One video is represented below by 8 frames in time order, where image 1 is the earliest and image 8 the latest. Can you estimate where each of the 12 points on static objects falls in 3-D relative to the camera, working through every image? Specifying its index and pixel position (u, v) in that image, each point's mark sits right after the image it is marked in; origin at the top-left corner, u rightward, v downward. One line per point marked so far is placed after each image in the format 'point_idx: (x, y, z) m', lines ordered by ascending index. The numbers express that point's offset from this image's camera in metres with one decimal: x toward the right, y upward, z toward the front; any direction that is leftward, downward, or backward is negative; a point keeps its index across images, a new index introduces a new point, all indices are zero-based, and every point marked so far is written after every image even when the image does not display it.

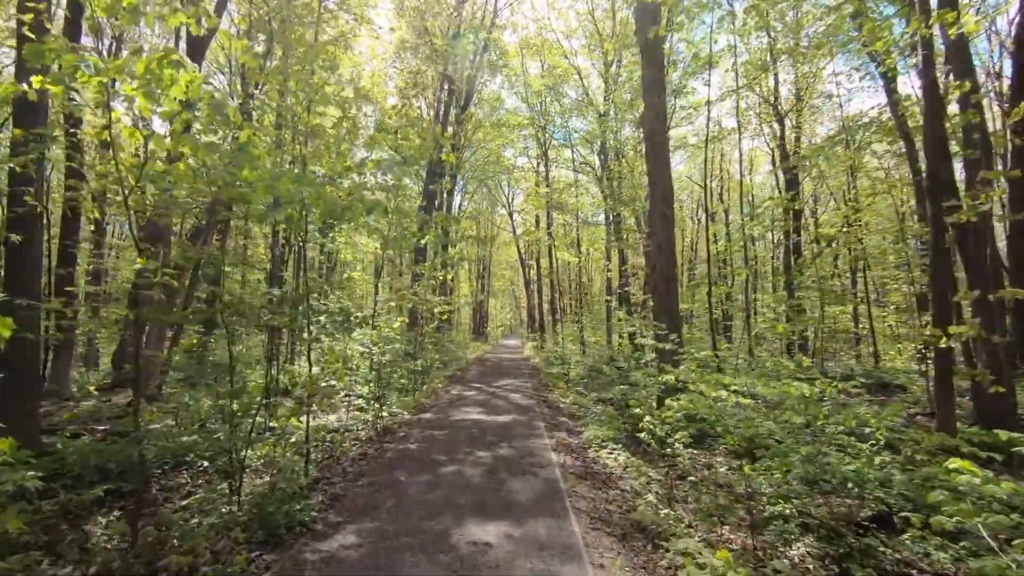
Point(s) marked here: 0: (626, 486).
0: (+1.0, -1.8, +4.7) m
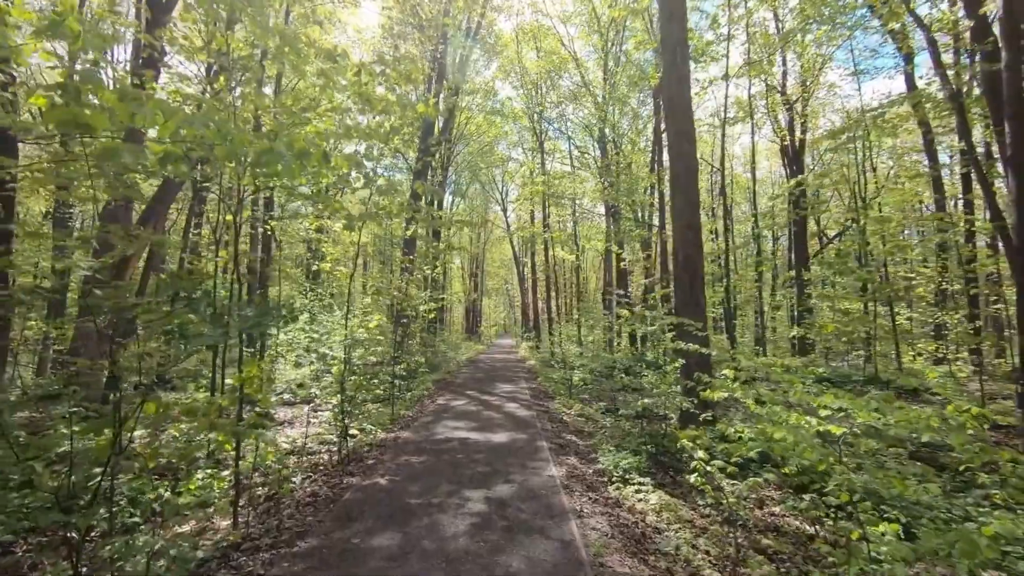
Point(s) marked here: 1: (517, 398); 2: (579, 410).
0: (+1.0, -1.7, +3.6) m
1: (+0.1, -2.1, +9.8) m
2: (+1.0, -1.9, +8.0) m
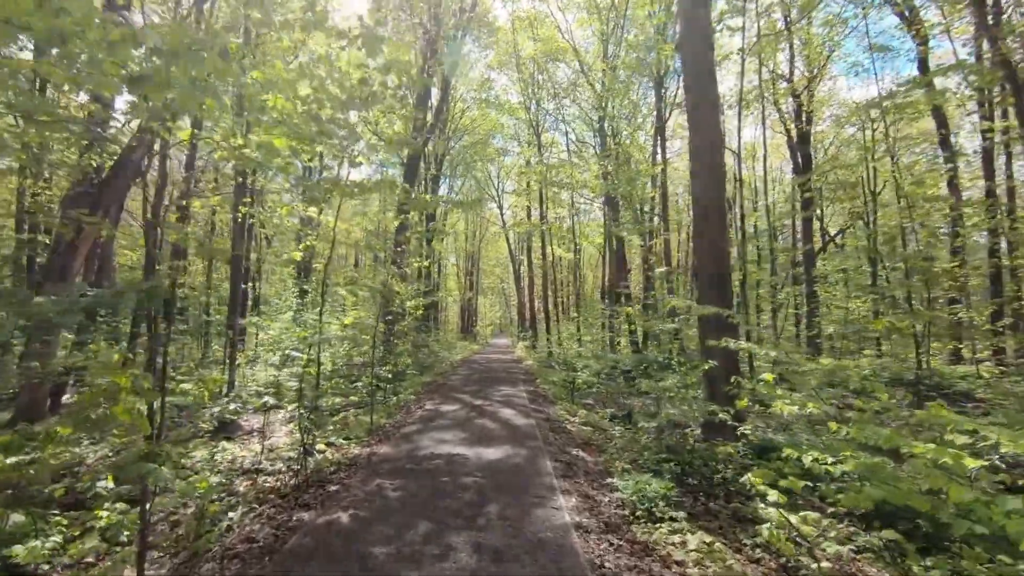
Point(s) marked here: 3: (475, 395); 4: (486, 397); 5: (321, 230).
0: (+1.0, -1.6, +2.8) m
1: (0.0, -2.0, +9.0) m
2: (+1.0, -1.8, +7.1) m
3: (-0.7, -2.1, +10.1) m
4: (-0.5, -2.0, +9.7) m
5: (-3.8, +1.2, +10.5) m
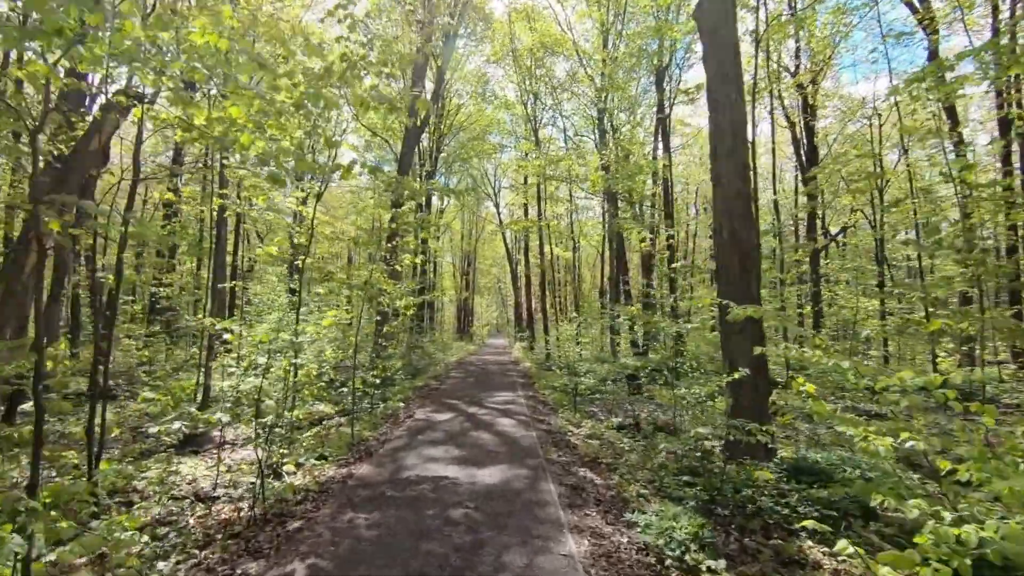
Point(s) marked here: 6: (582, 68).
0: (+1.0, -1.6, +2.2) m
1: (0.0, -1.9, +8.4) m
2: (+1.0, -1.8, +6.5) m
3: (-0.7, -2.1, +9.5) m
4: (-0.5, -2.0, +9.1) m
5: (-3.9, +1.2, +9.9) m
6: (+2.6, +8.2, +19.7) m
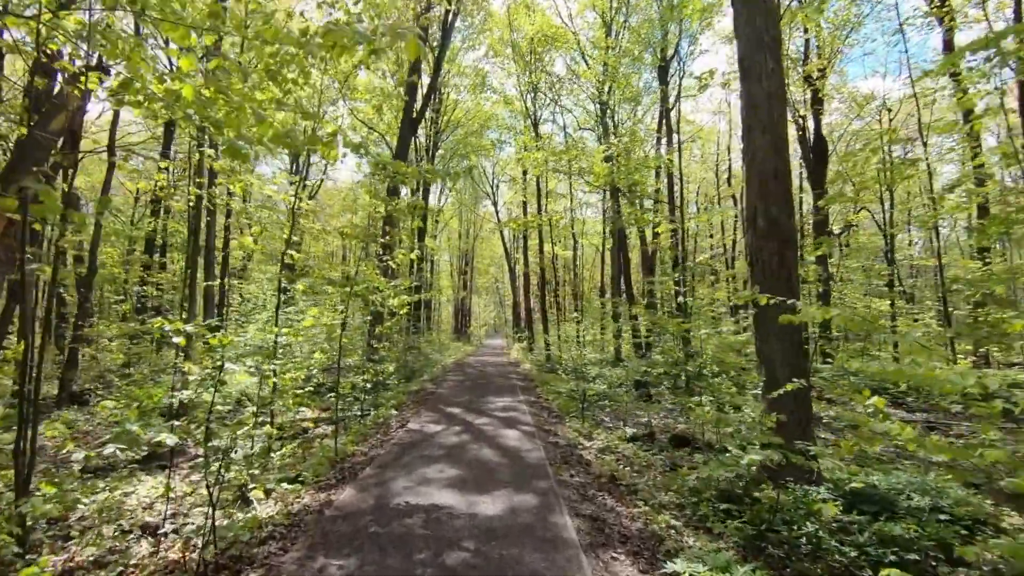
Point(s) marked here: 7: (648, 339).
0: (+1.1, -1.6, +1.6) m
1: (0.0, -1.9, +7.8) m
2: (+1.0, -1.7, +5.9) m
3: (-0.7, -2.1, +8.9) m
4: (-0.5, -2.0, +8.5) m
5: (-3.8, +1.2, +9.2) m
6: (+2.6, +8.2, +19.1) m
7: (+3.1, -1.1, +12.1) m
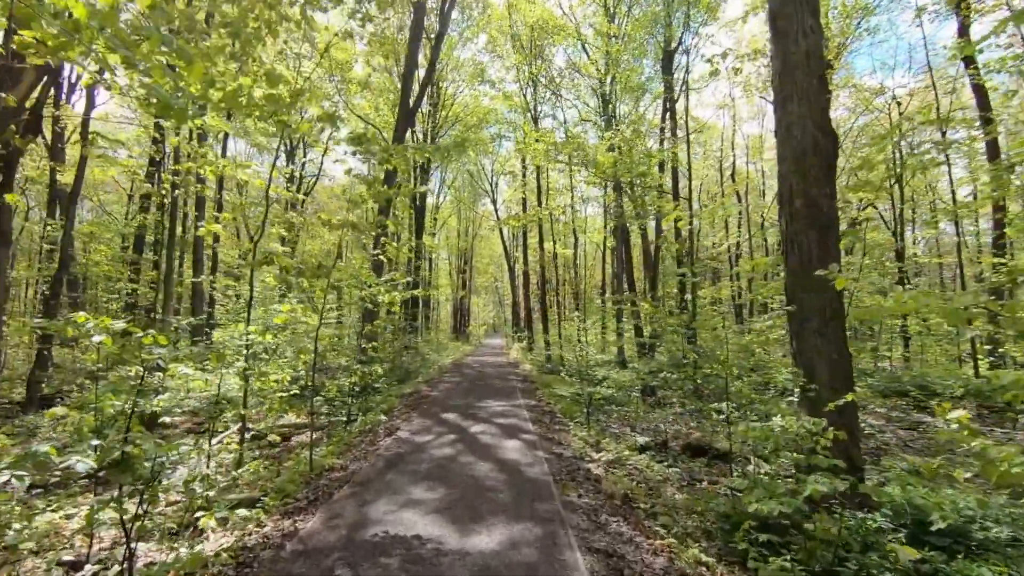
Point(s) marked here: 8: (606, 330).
0: (+1.1, -1.5, +1.1) m
1: (0.0, -1.8, +7.2) m
2: (+1.0, -1.7, +5.4) m
3: (-0.7, -2.0, +8.4) m
4: (-0.5, -1.9, +7.9) m
5: (-3.8, +1.3, +8.7) m
6: (+2.6, +8.3, +18.5) m
7: (+3.1, -1.1, +11.5) m
8: (+2.5, -1.0, +13.4) m
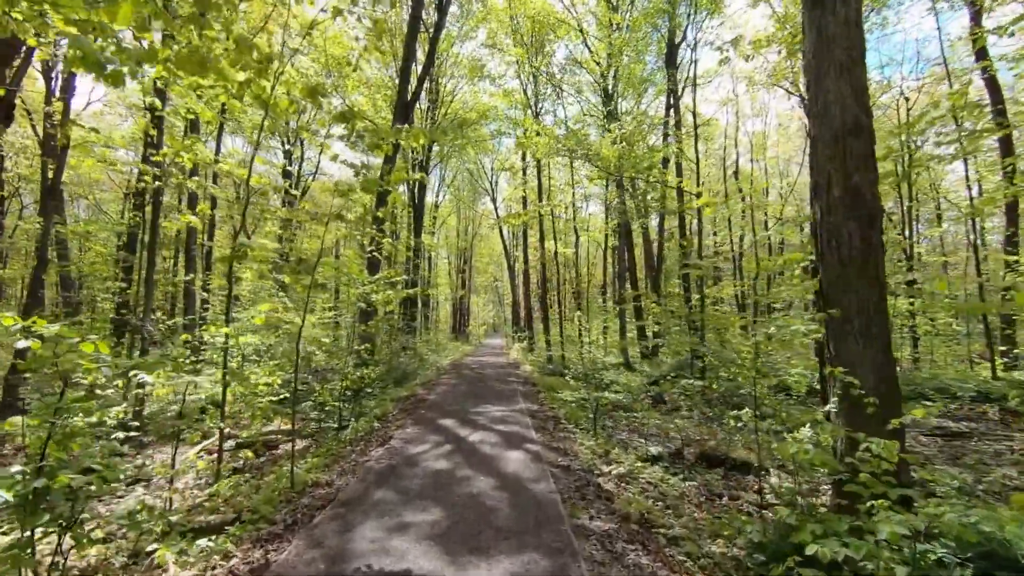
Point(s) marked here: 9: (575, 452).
0: (+1.1, -1.5, +0.7) m
1: (0.0, -1.8, +6.9) m
2: (+1.0, -1.7, +5.0) m
3: (-0.7, -2.0, +8.0) m
4: (-0.5, -1.9, +7.6) m
5: (-3.8, +1.3, +8.3) m
6: (+2.6, +8.3, +18.2) m
7: (+3.1, -1.0, +11.2) m
8: (+2.5, -1.0, +13.0) m
9: (+0.6, -1.7, +5.7) m
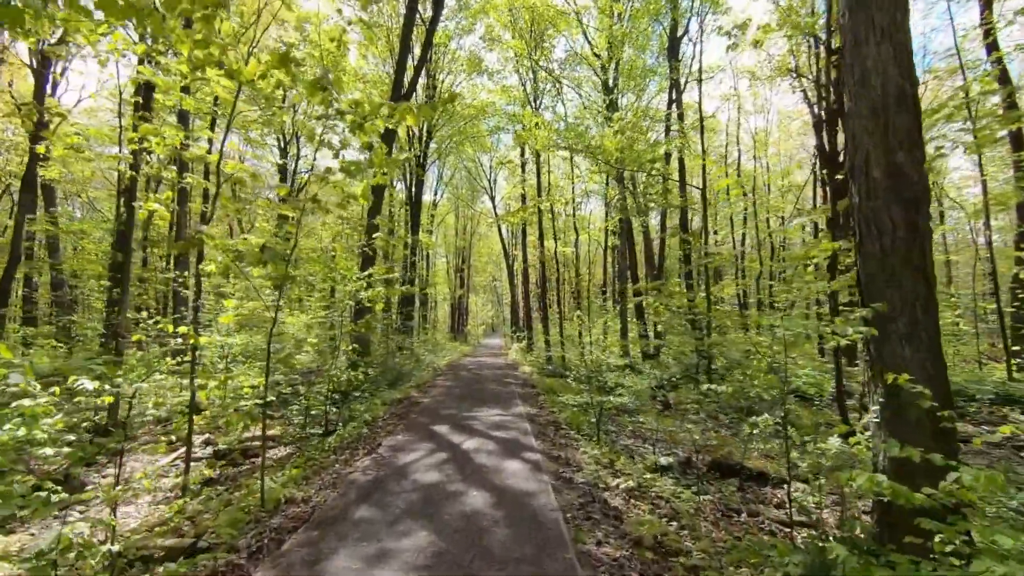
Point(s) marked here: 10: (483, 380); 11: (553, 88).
0: (+1.1, -1.5, +0.3) m
1: (0.0, -1.8, +6.5) m
2: (+1.0, -1.6, +4.7) m
3: (-0.7, -1.9, +7.6) m
4: (-0.5, -1.9, +7.2) m
5: (-3.9, +1.3, +7.9) m
6: (+2.5, +8.4, +17.8) m
7: (+3.1, -1.0, +10.8) m
8: (+2.4, -0.9, +12.6) m
9: (+0.6, -1.7, +5.3) m
10: (-0.9, -2.5, +14.8) m
11: (+1.6, +7.6, +19.5) m
